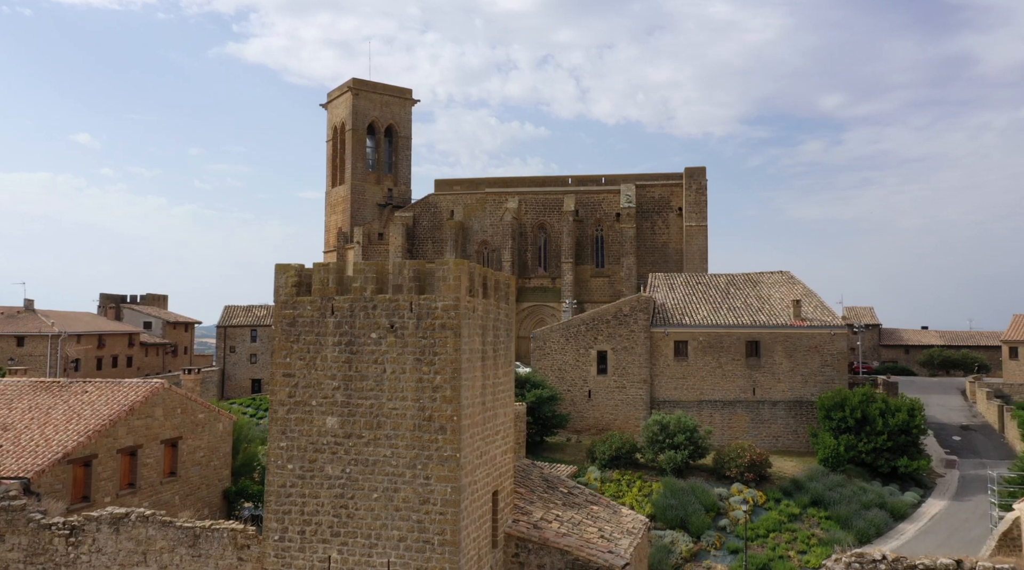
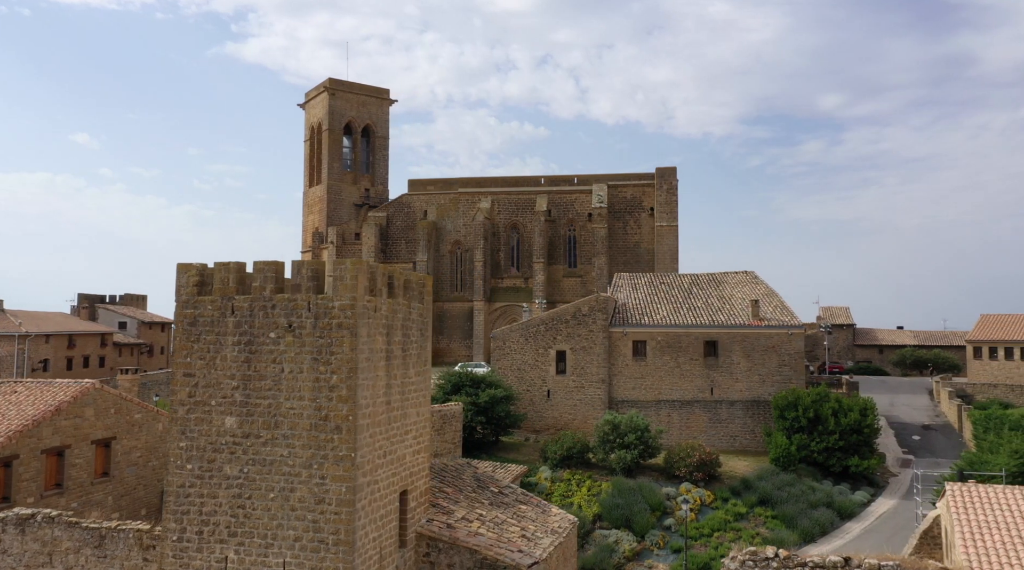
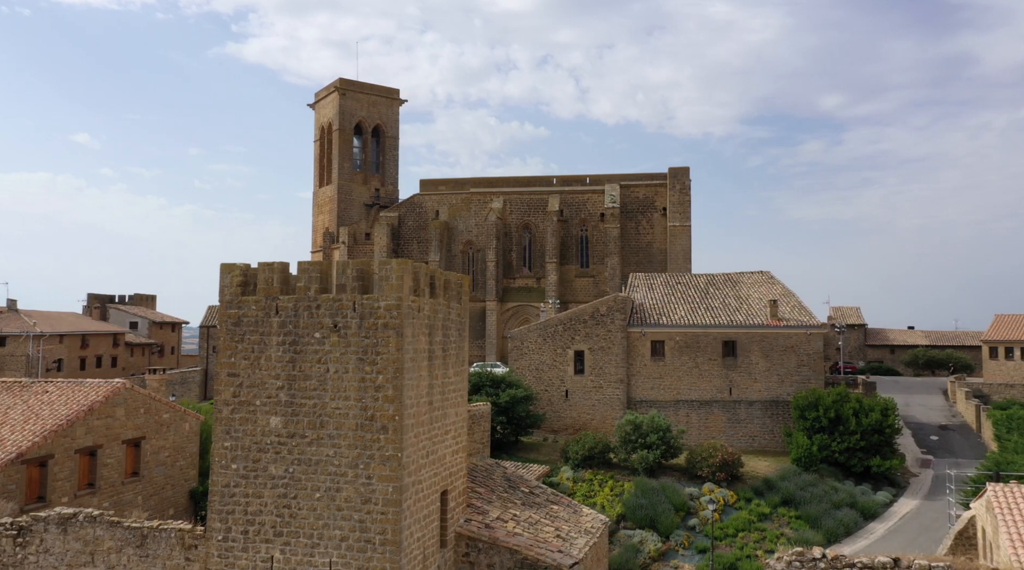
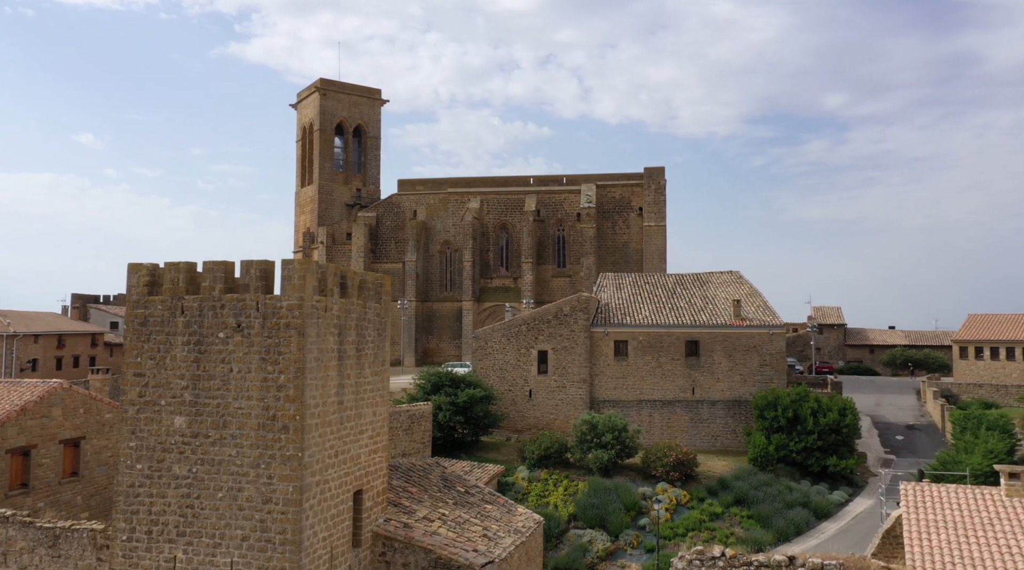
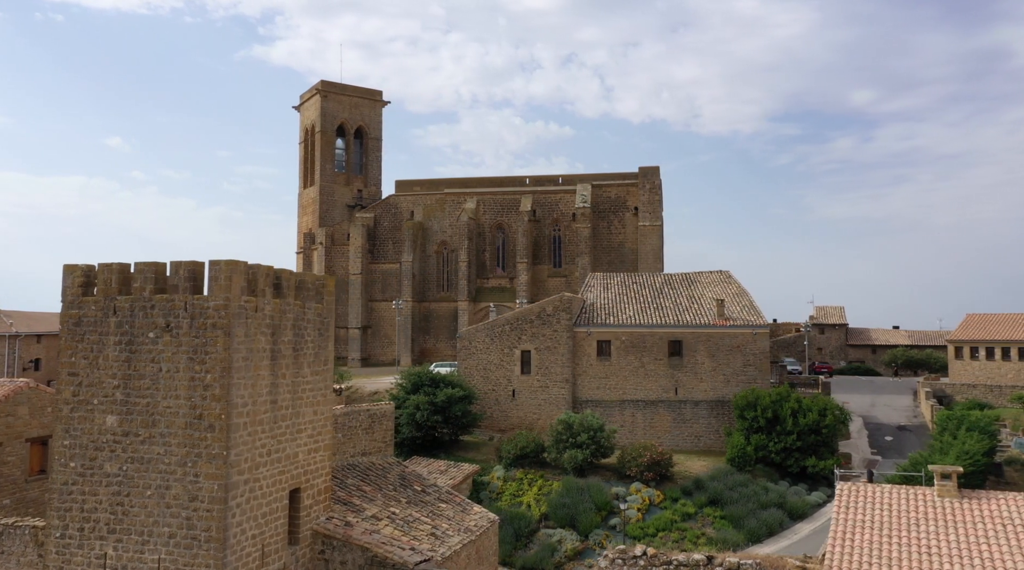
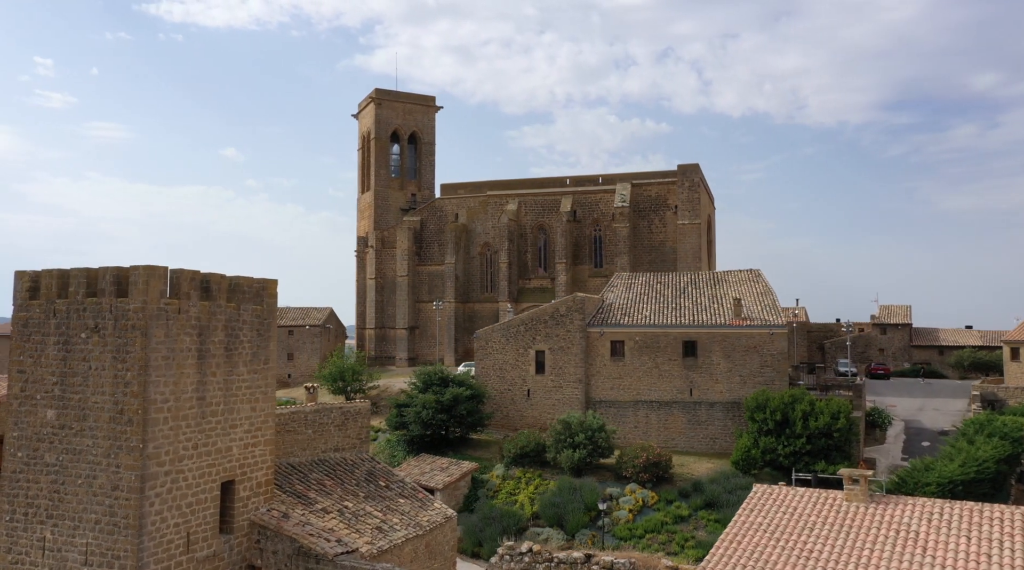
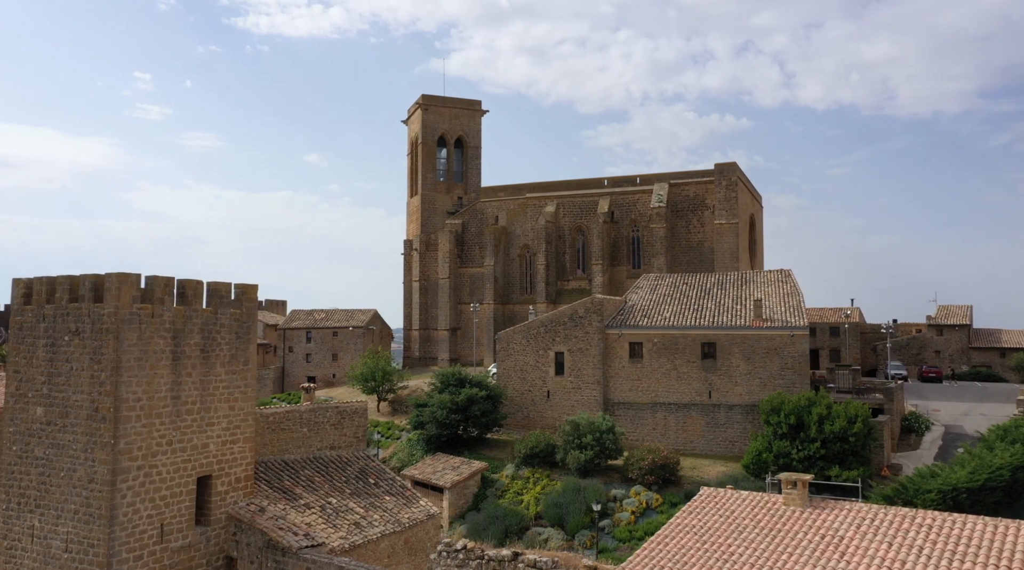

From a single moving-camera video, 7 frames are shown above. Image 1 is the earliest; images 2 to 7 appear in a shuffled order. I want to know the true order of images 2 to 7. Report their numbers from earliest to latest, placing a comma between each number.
3, 2, 4, 5, 6, 7
